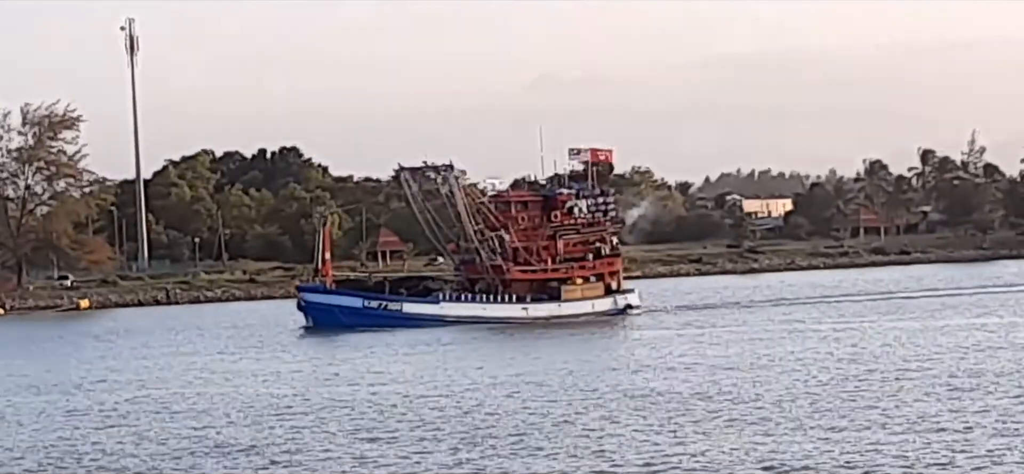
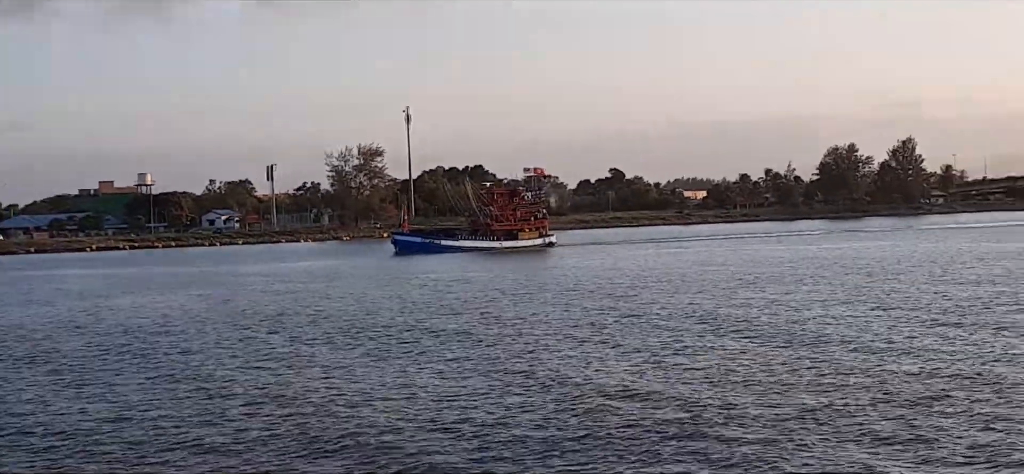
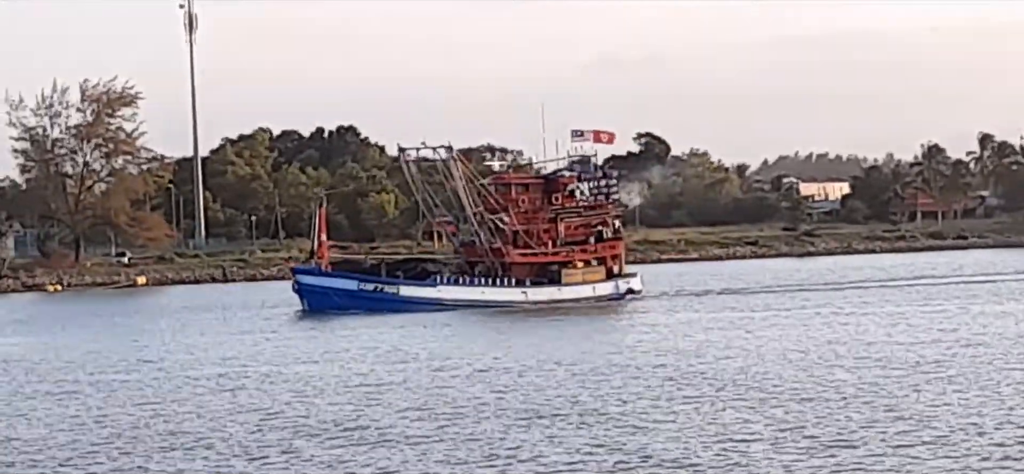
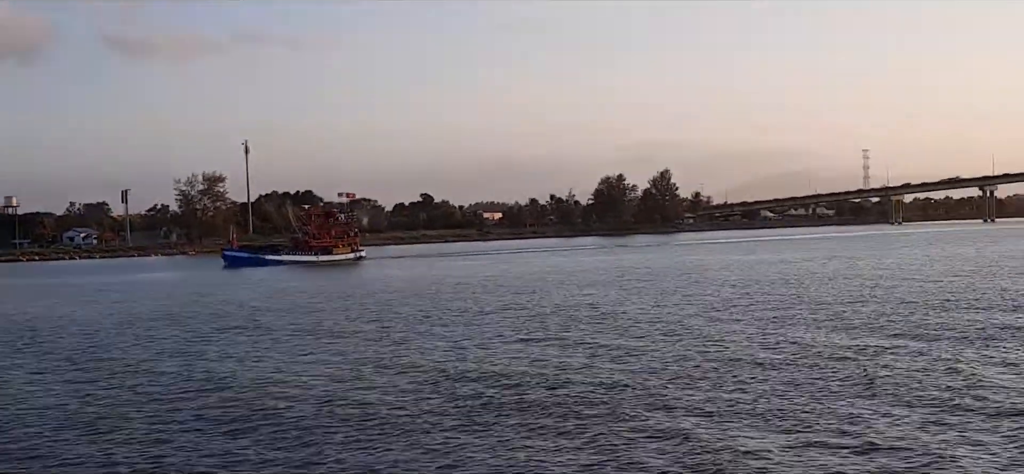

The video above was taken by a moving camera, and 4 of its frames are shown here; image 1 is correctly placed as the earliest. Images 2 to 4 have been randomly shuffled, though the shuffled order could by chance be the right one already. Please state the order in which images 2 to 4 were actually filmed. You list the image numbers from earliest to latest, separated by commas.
3, 2, 4
